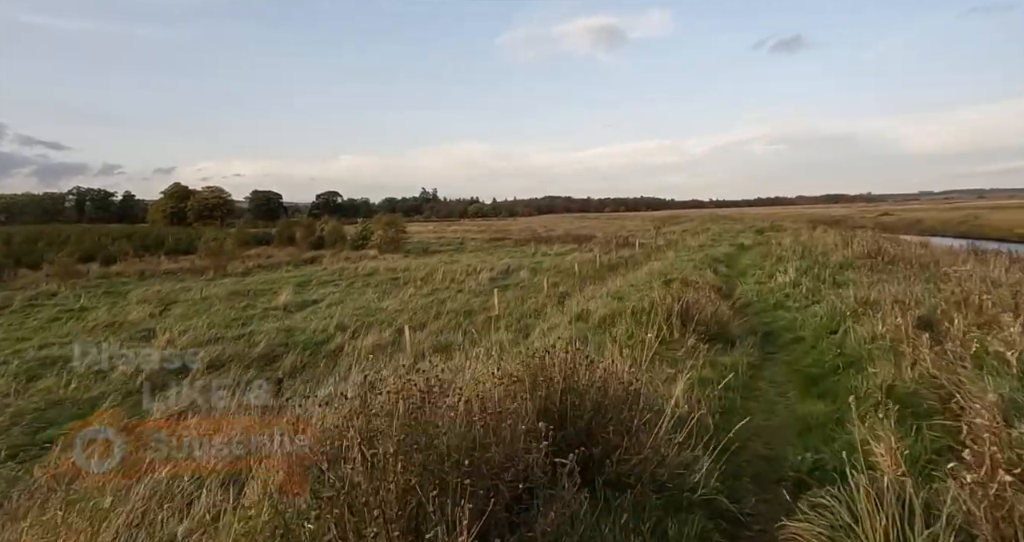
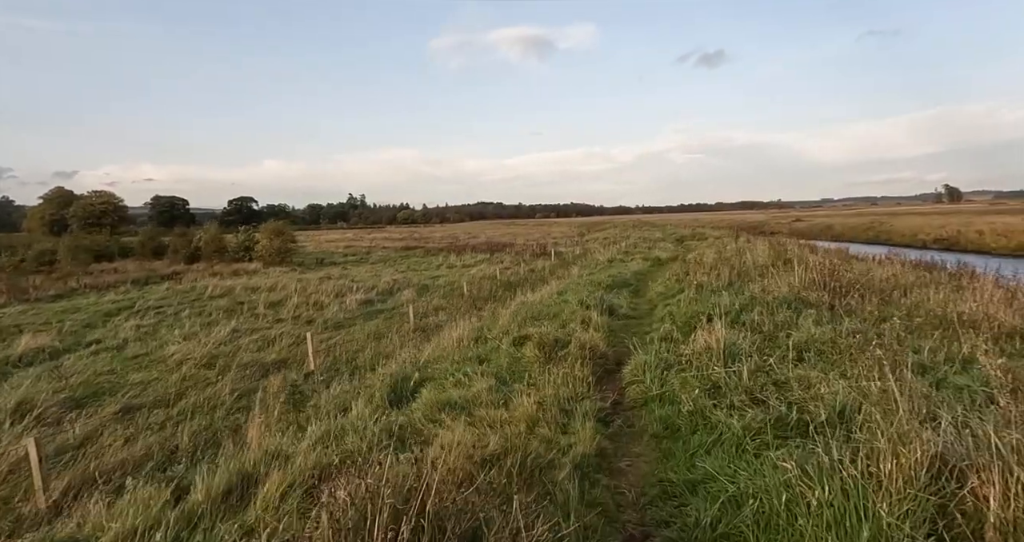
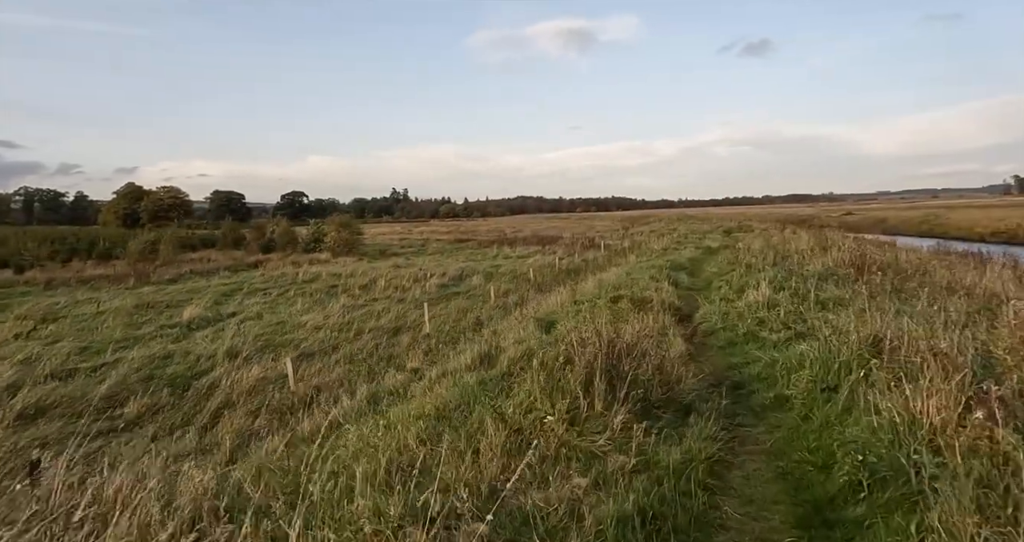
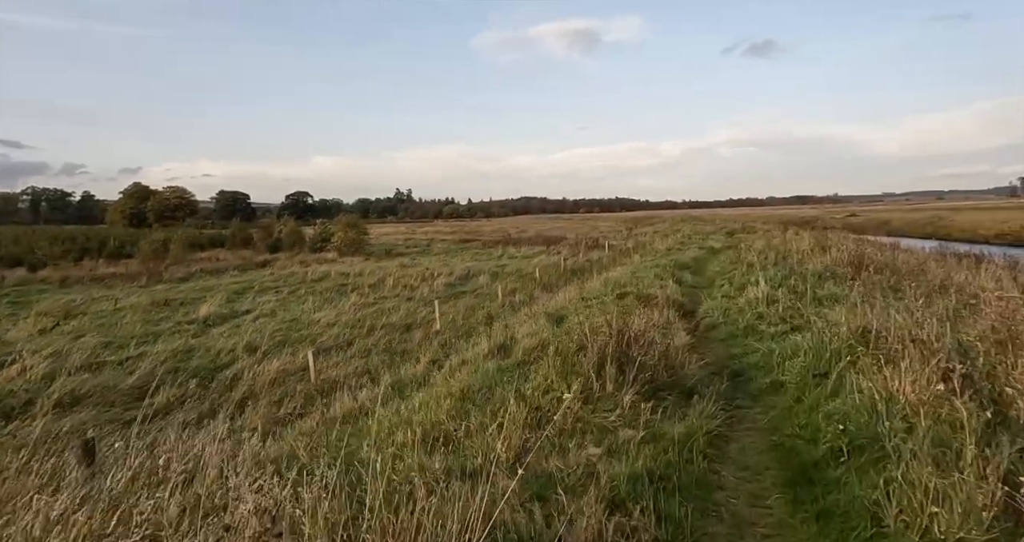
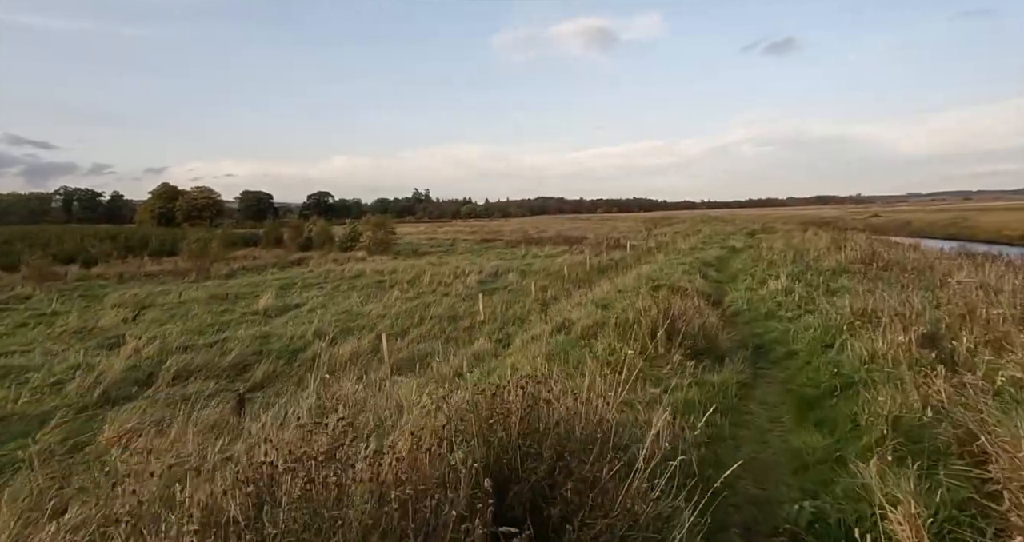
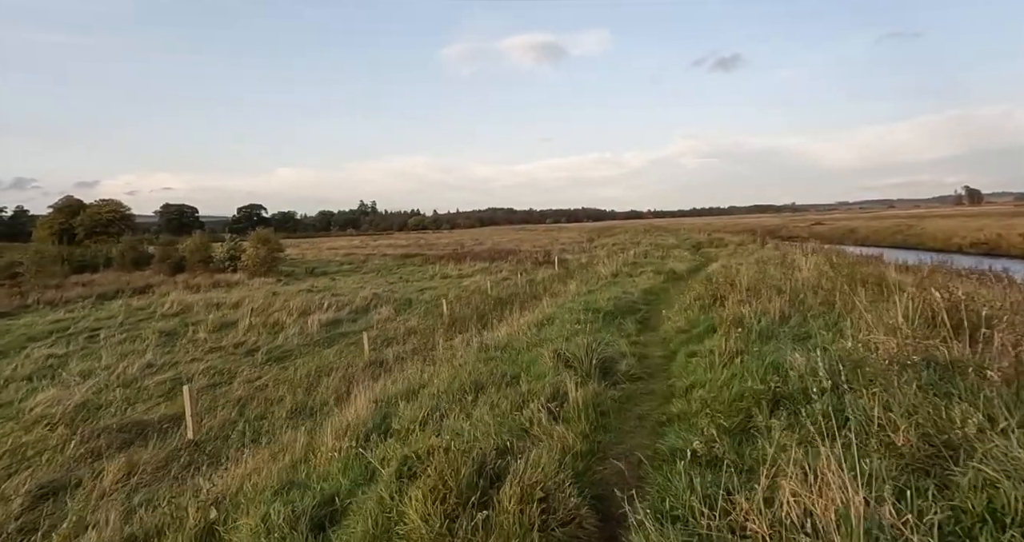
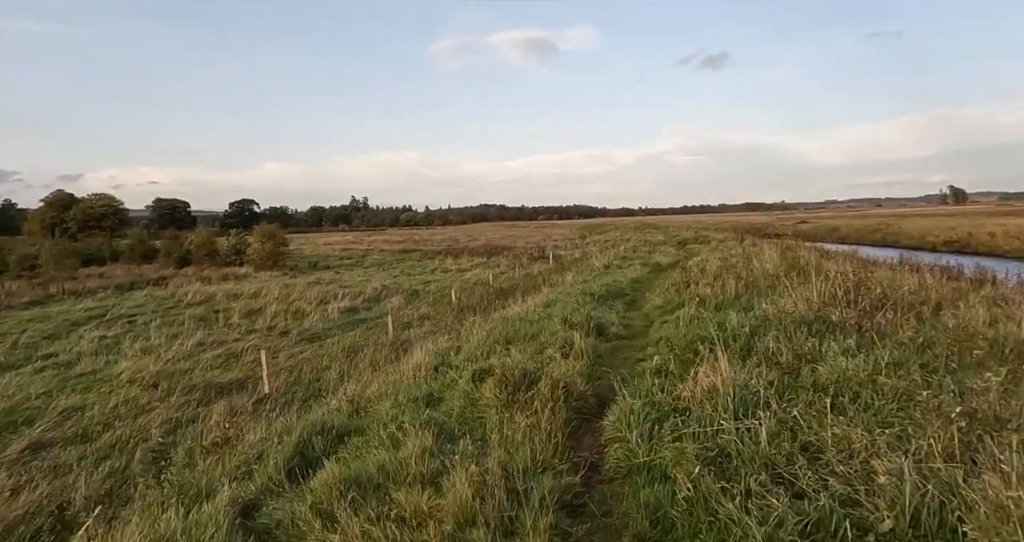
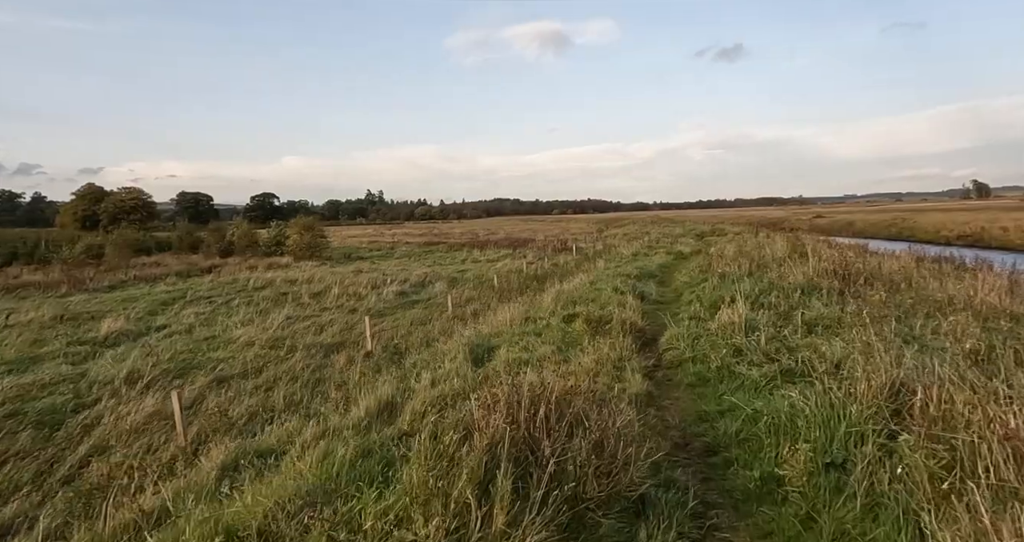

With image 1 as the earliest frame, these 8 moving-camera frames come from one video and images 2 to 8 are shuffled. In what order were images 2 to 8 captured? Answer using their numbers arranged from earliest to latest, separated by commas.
5, 4, 3, 8, 2, 7, 6
